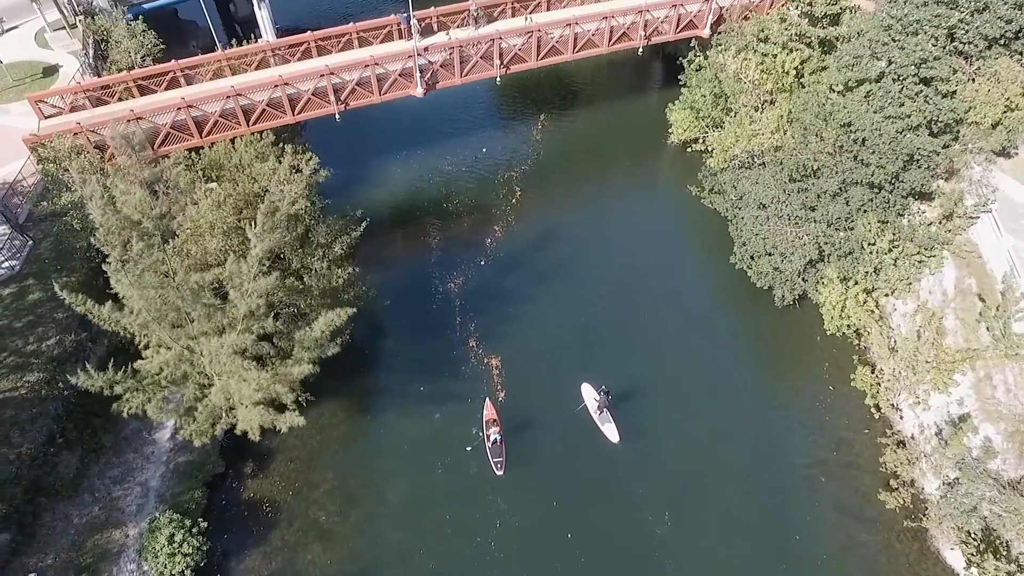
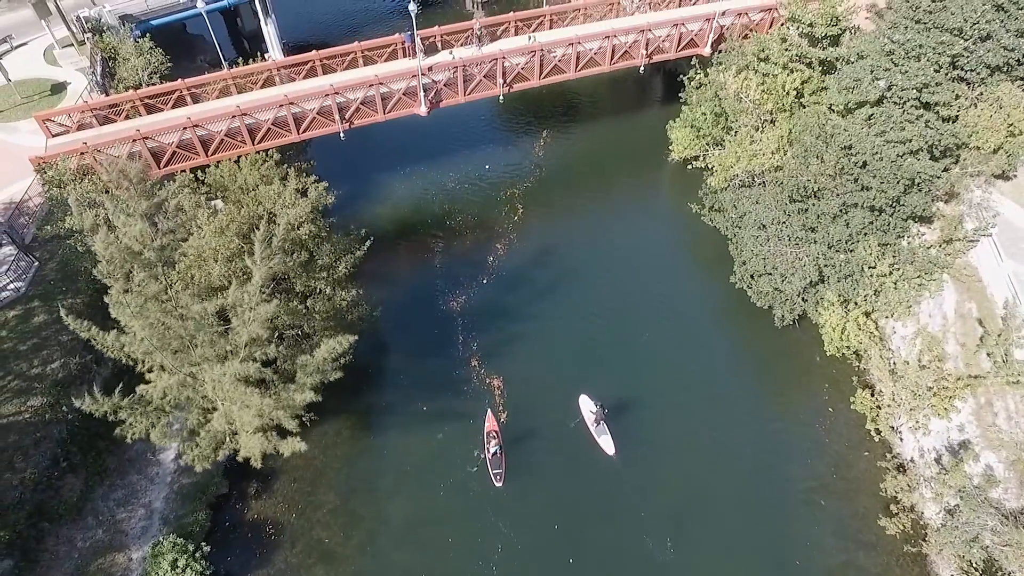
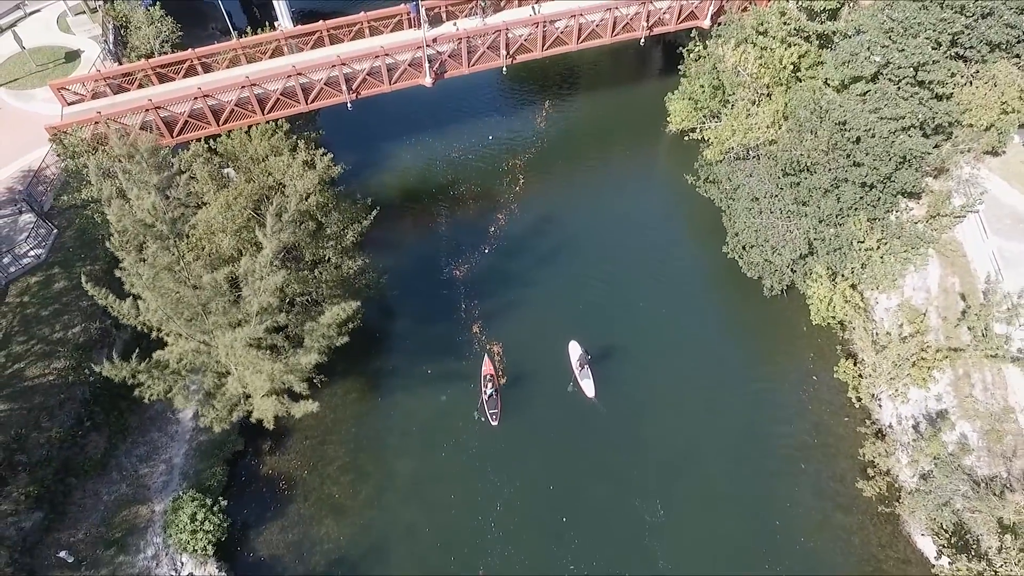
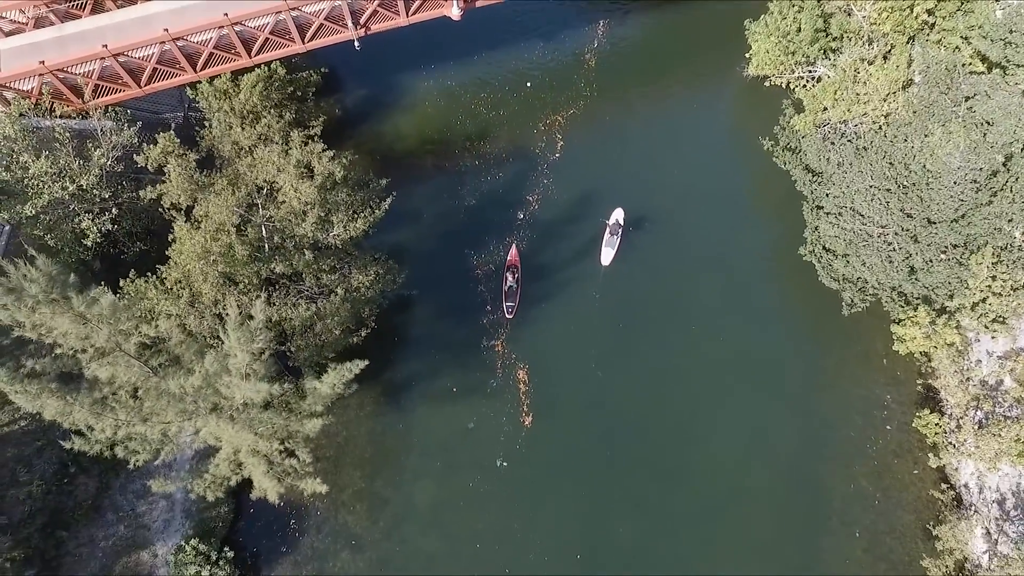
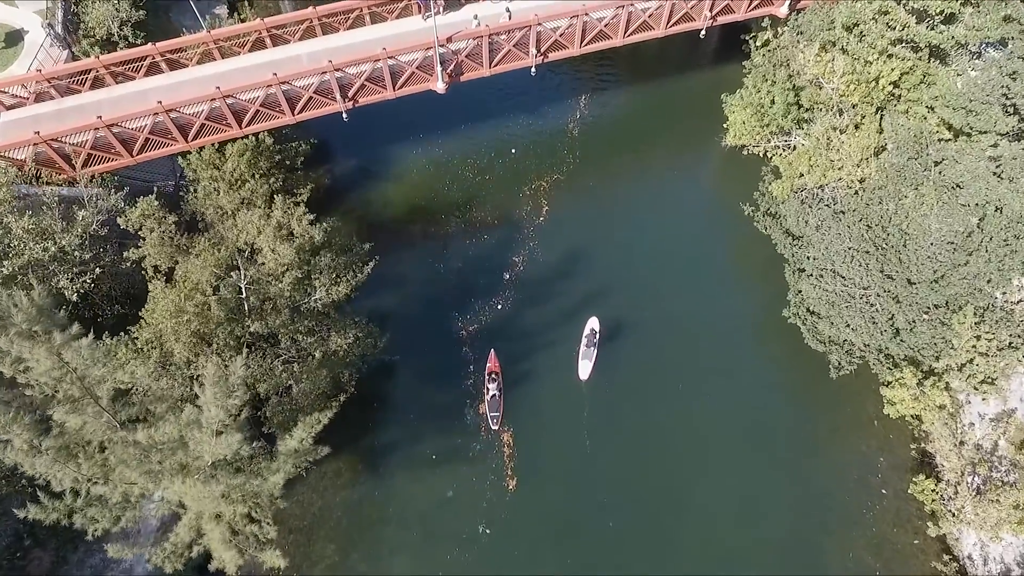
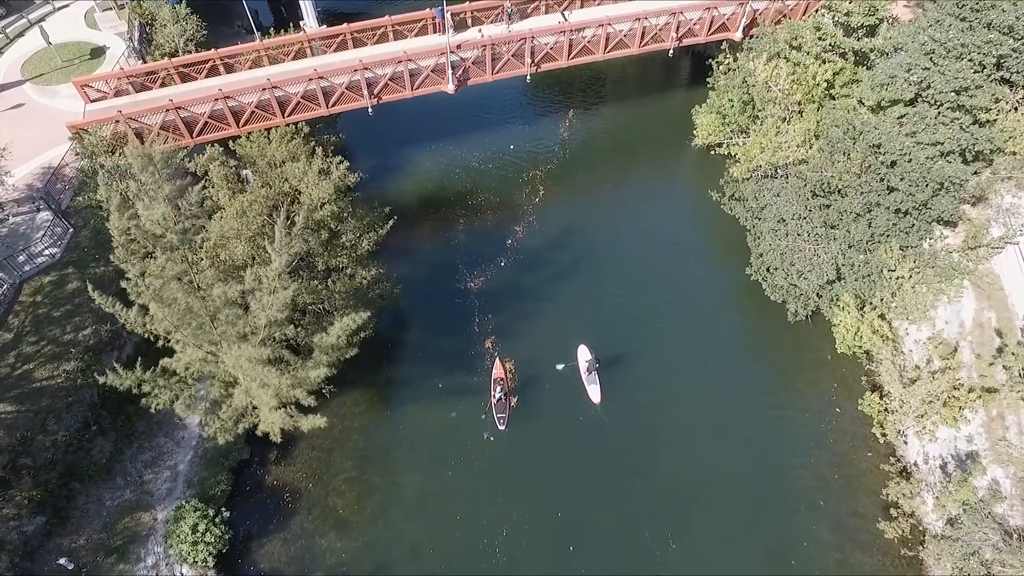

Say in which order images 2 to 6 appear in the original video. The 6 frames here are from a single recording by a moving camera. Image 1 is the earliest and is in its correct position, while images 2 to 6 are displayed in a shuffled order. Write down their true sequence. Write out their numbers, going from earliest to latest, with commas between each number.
2, 3, 6, 5, 4
